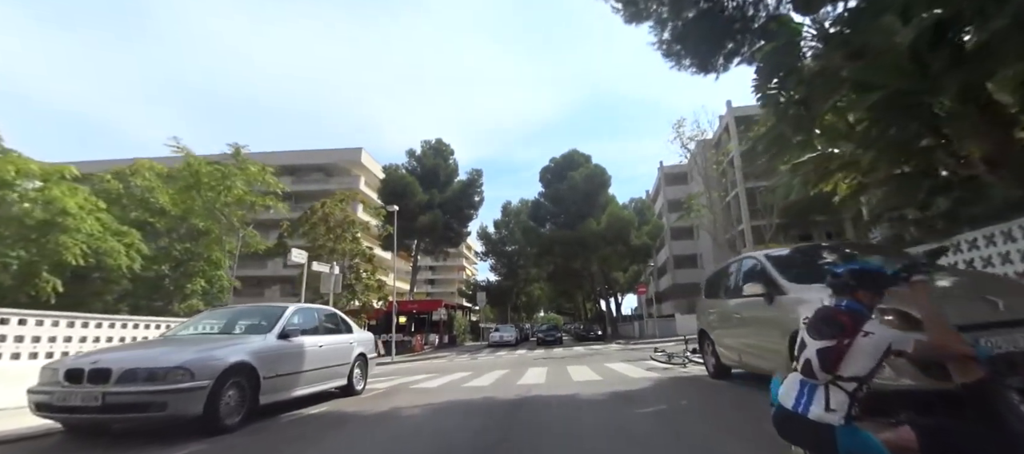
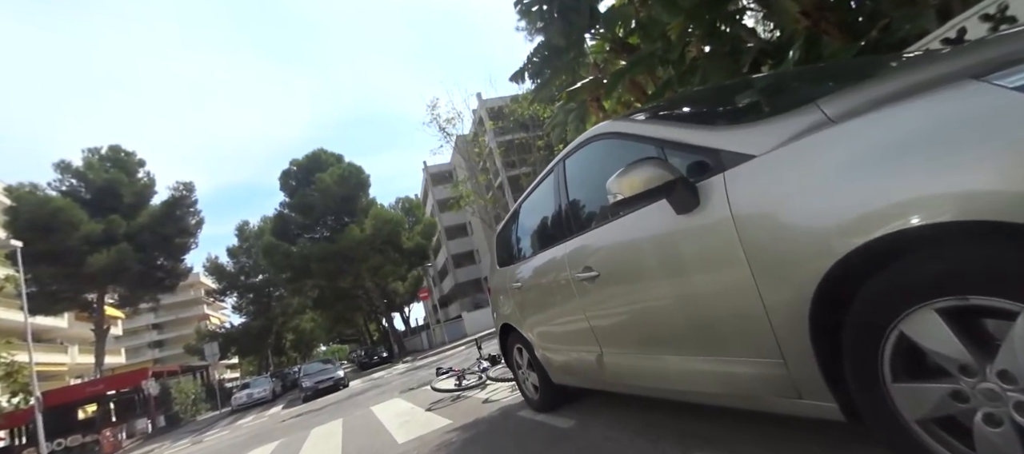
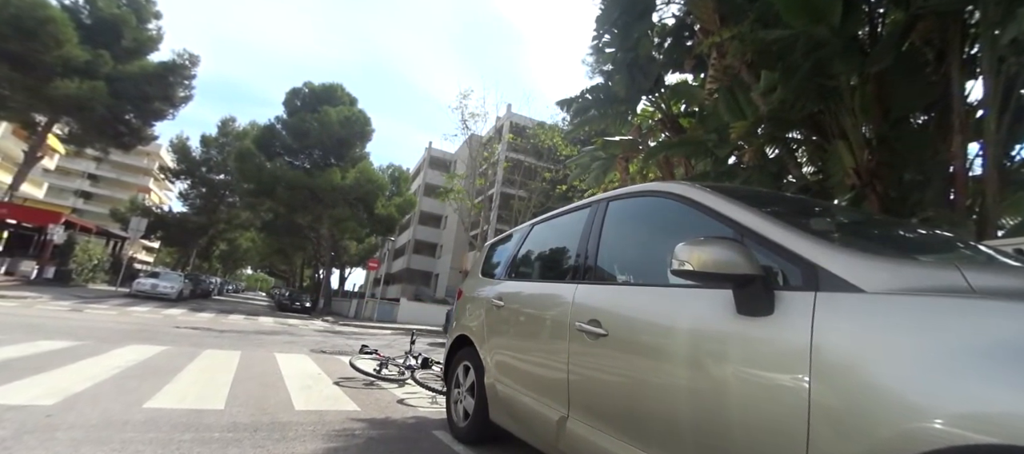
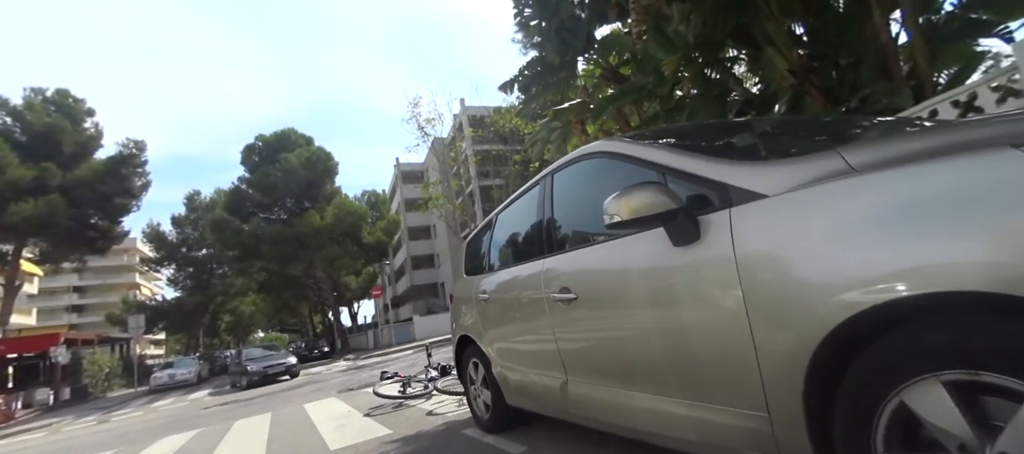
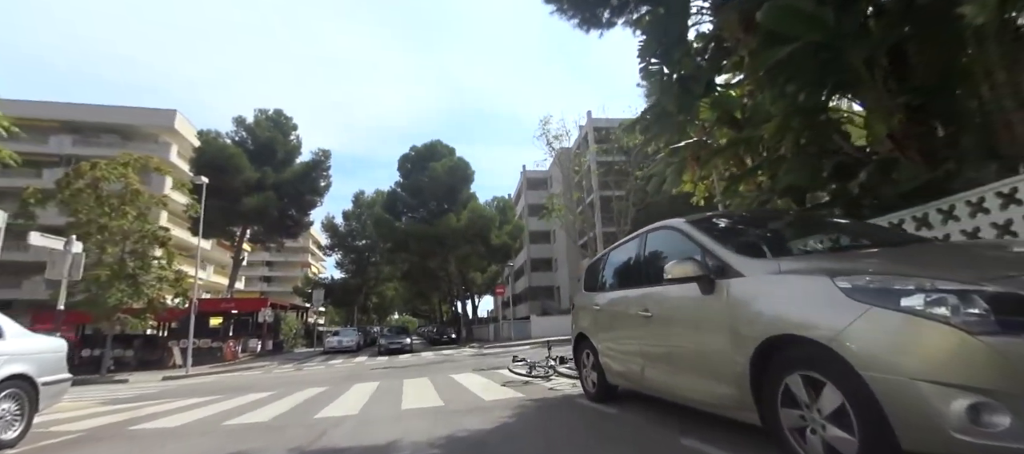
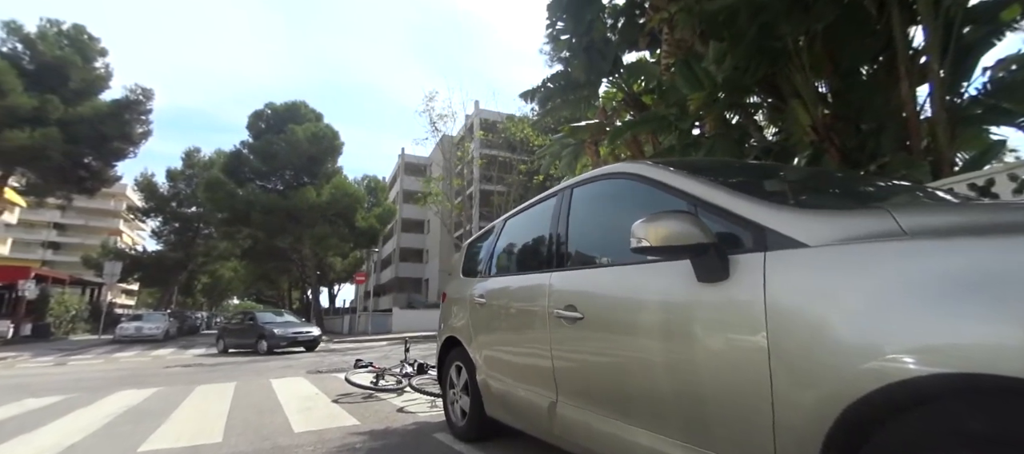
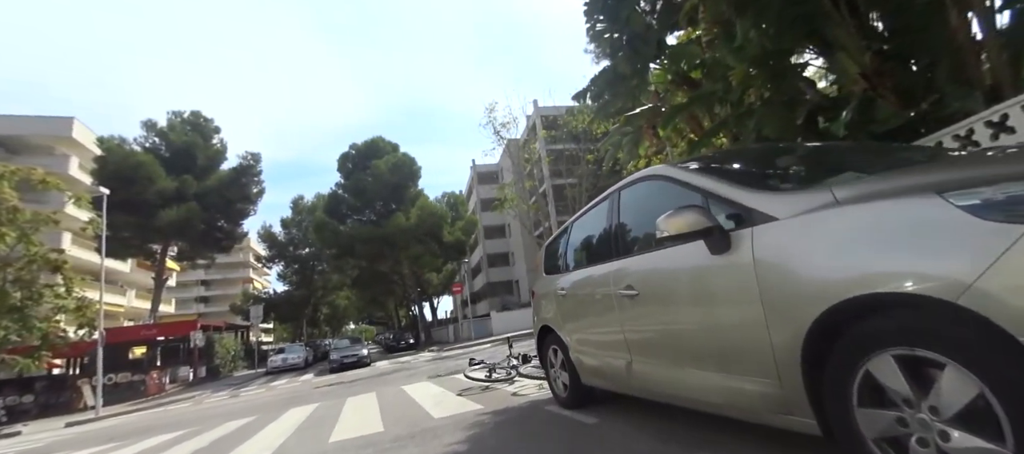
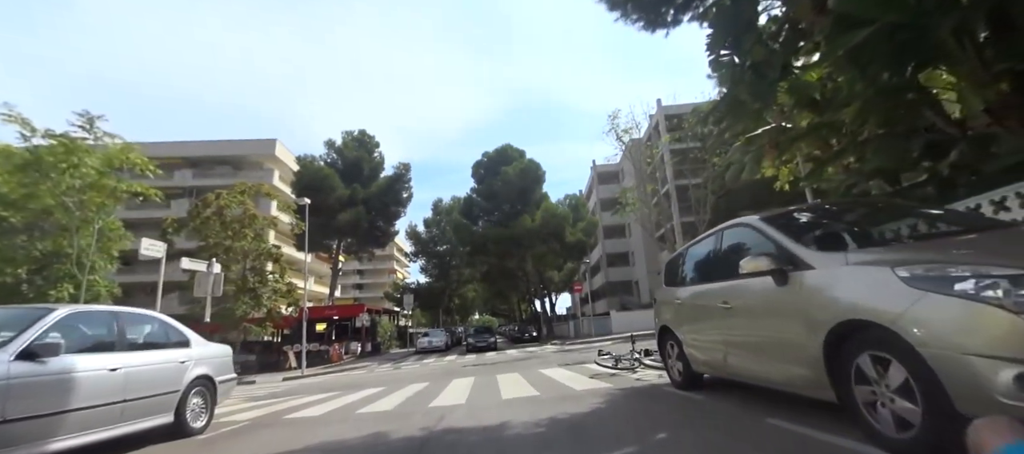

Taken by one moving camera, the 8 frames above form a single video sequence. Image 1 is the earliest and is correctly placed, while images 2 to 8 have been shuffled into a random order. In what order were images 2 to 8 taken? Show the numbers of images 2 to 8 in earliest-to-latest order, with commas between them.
8, 5, 7, 2, 4, 6, 3
